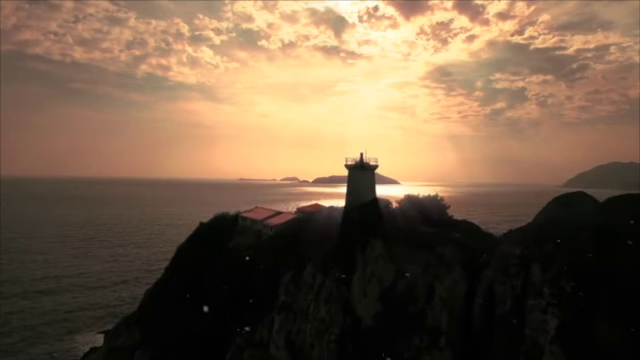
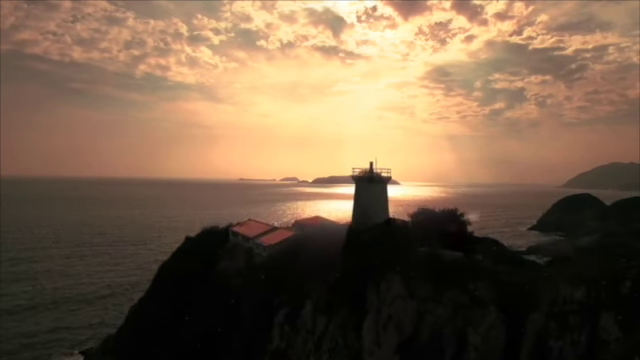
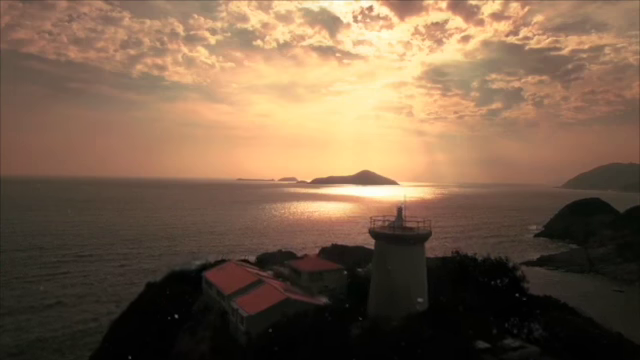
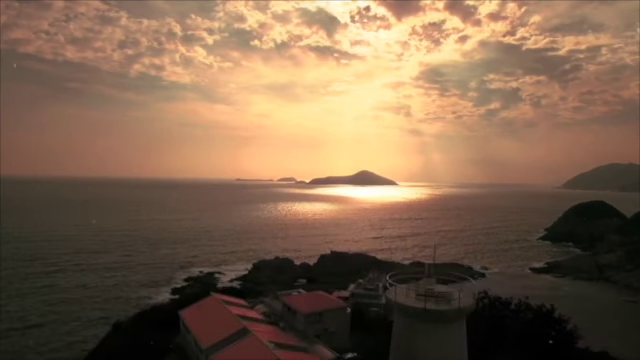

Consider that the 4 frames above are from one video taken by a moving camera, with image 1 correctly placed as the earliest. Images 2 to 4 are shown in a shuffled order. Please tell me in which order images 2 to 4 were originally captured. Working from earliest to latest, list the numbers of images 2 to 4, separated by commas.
2, 3, 4
